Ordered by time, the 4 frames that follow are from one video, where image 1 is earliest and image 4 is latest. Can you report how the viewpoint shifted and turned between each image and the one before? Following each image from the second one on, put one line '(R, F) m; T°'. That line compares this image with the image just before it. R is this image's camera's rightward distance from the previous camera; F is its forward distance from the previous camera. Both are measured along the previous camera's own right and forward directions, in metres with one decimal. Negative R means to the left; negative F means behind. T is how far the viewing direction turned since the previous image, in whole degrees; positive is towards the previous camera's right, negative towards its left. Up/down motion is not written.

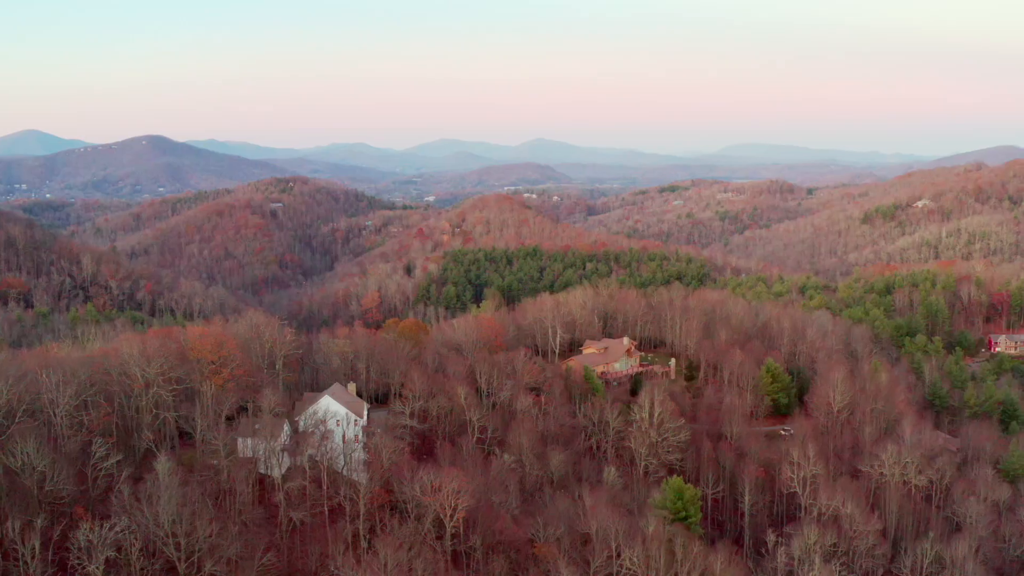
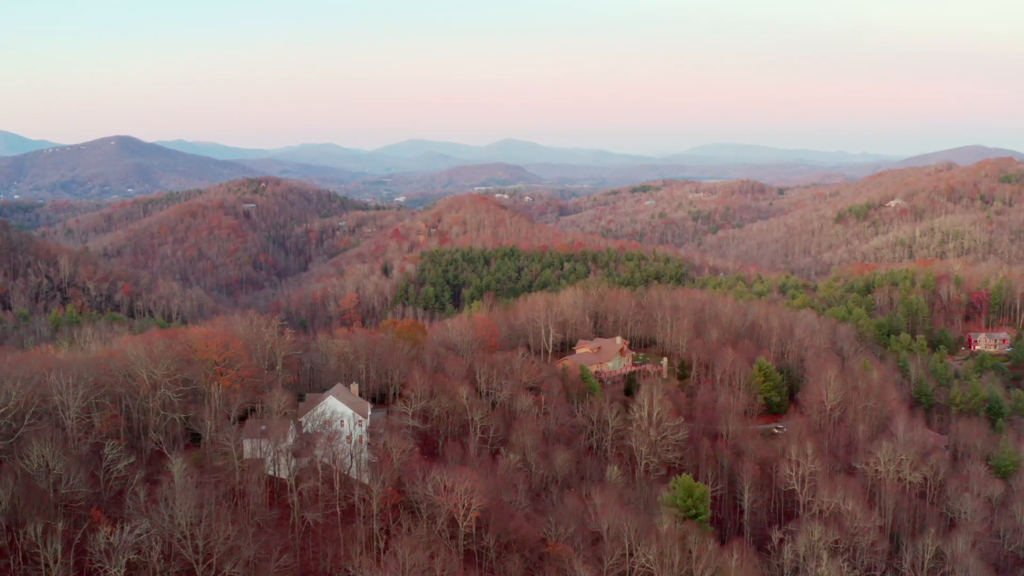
(-0.5, 0.0) m; +1°
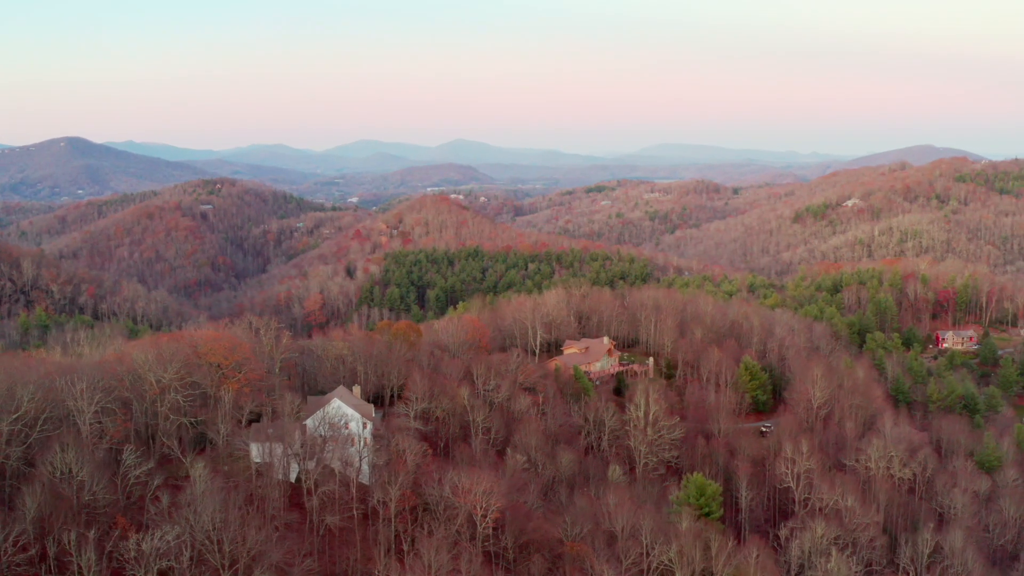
(-0.8, 0.0) m; +1°
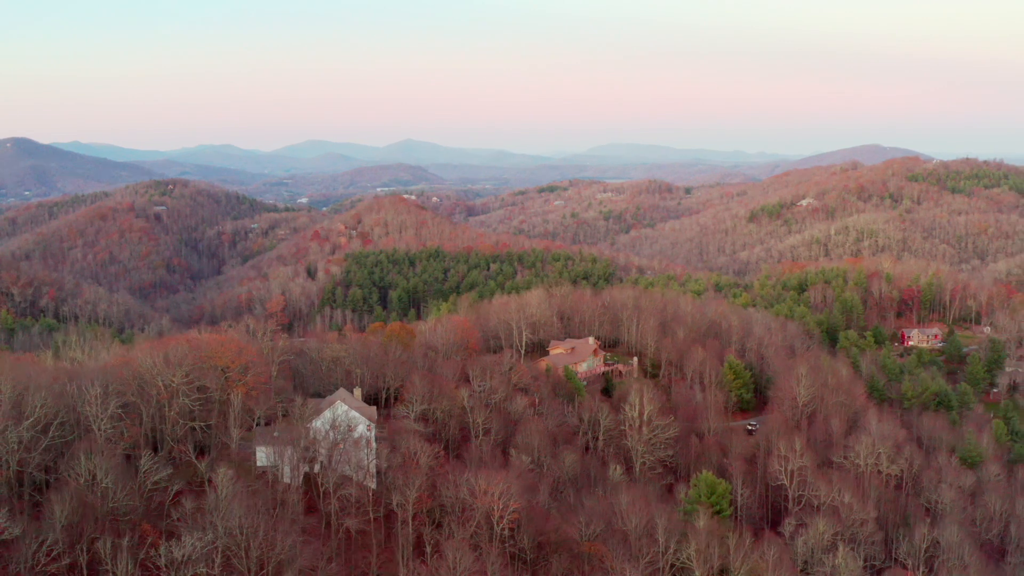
(-0.8, 0.0) m; +2°
